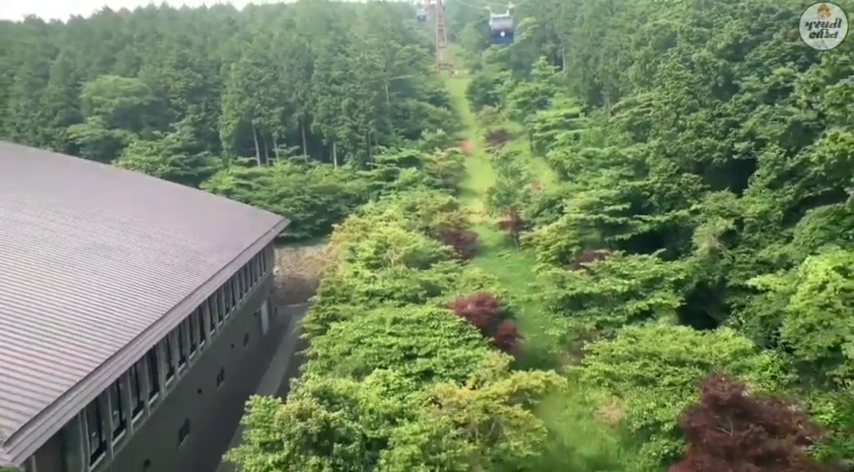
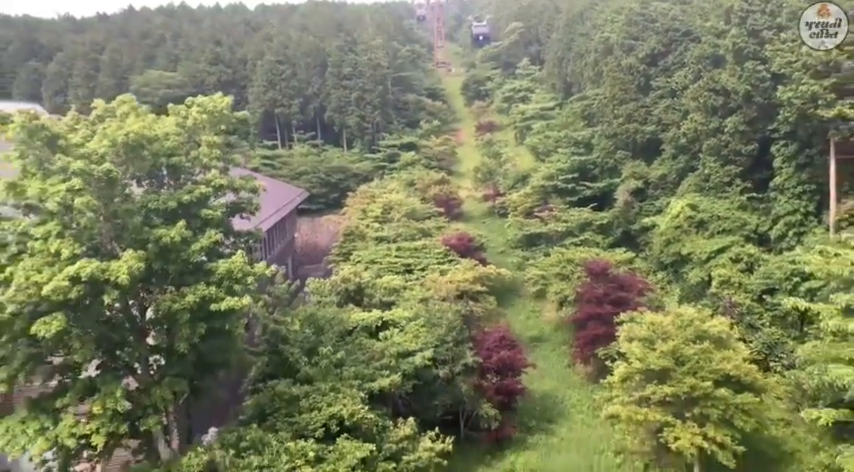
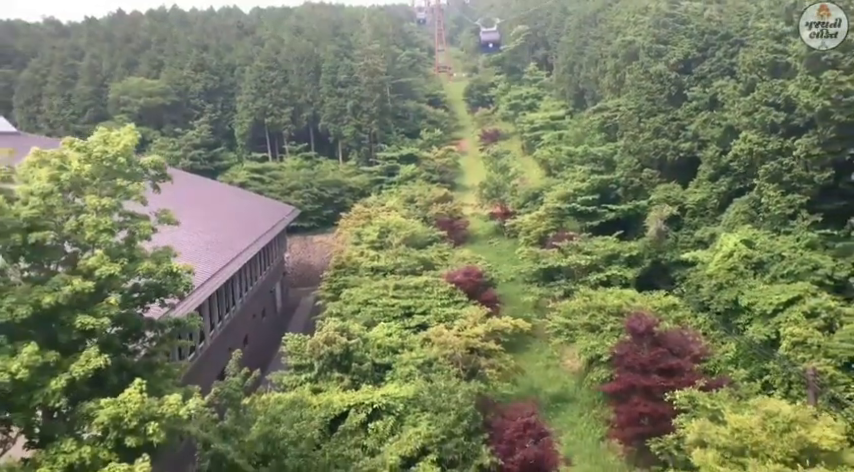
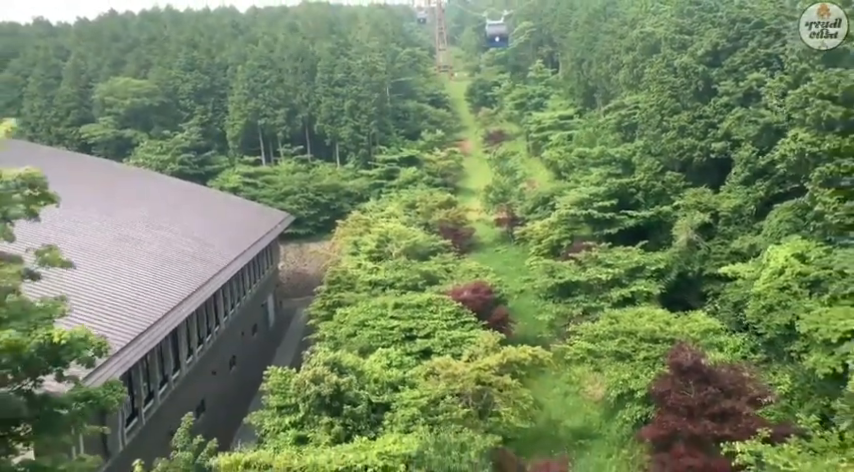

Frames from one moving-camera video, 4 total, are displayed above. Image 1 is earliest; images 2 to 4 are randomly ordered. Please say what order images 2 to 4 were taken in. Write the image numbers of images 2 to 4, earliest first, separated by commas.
4, 3, 2
